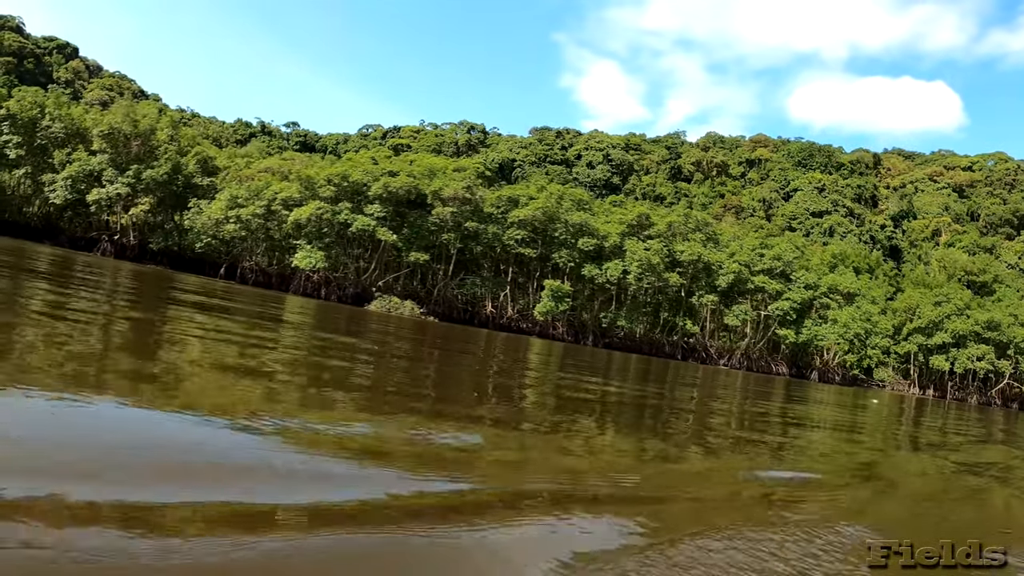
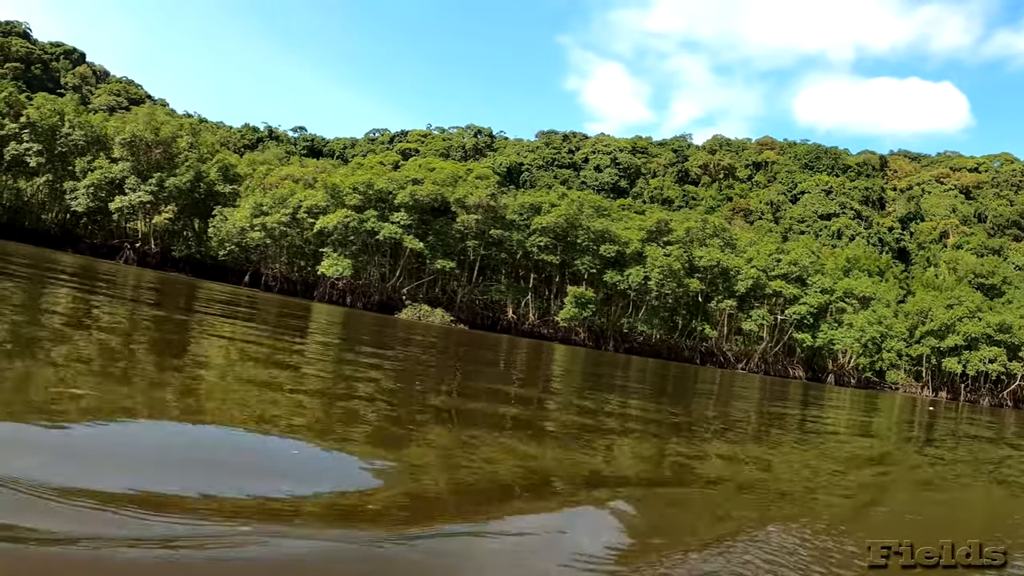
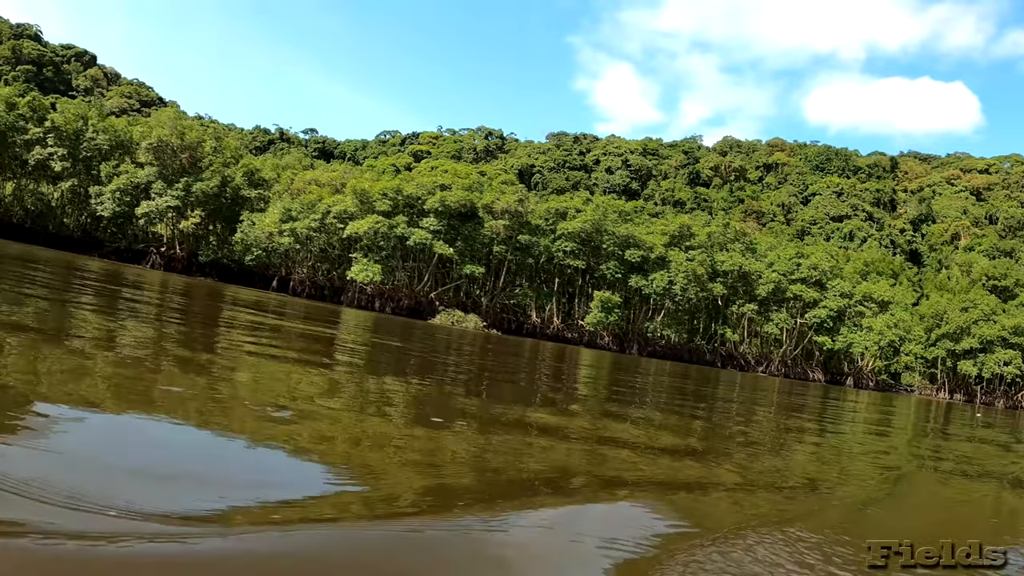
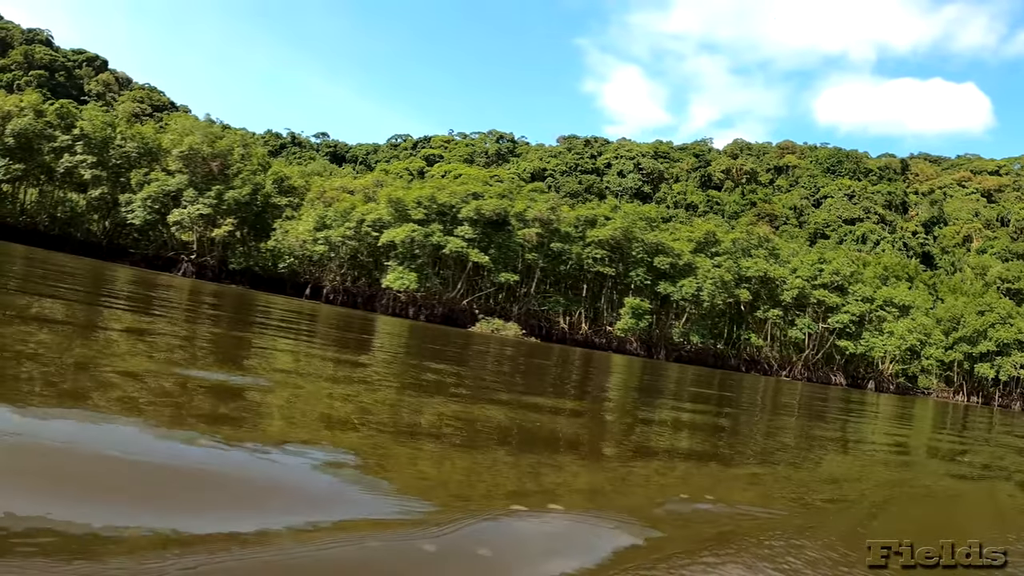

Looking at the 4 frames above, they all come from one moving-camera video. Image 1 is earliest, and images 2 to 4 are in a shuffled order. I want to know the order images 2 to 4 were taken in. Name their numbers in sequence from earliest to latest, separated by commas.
2, 3, 4
